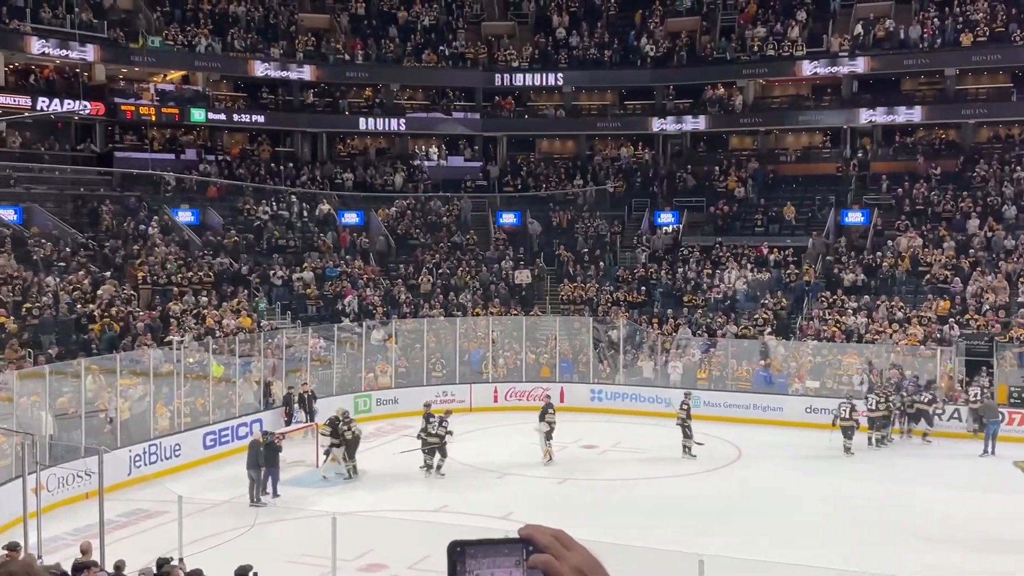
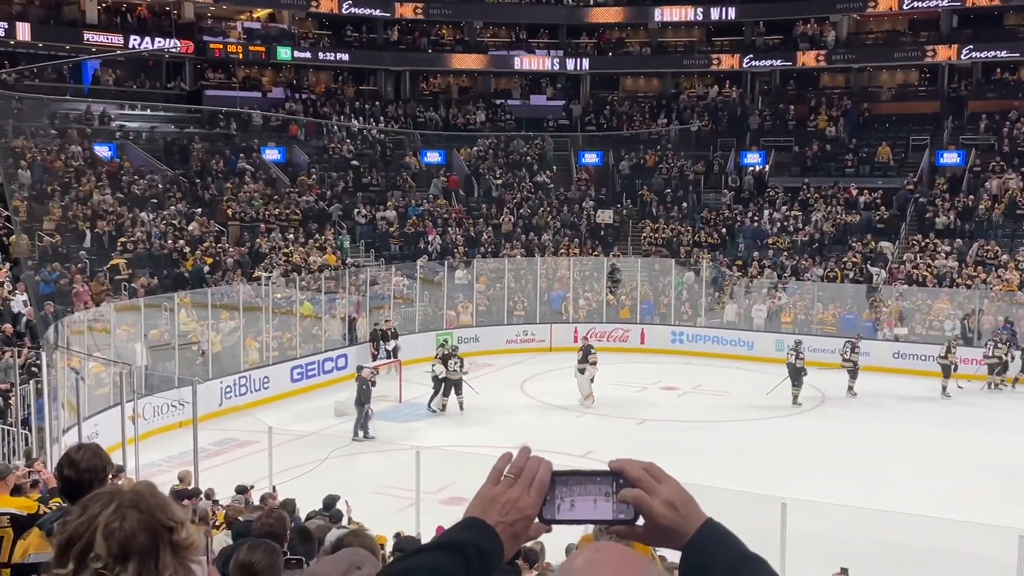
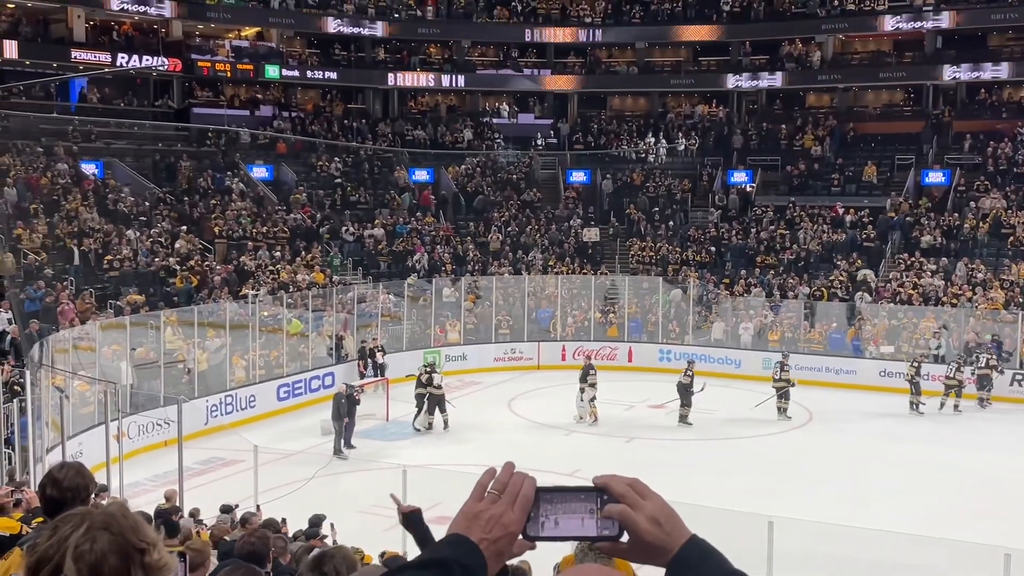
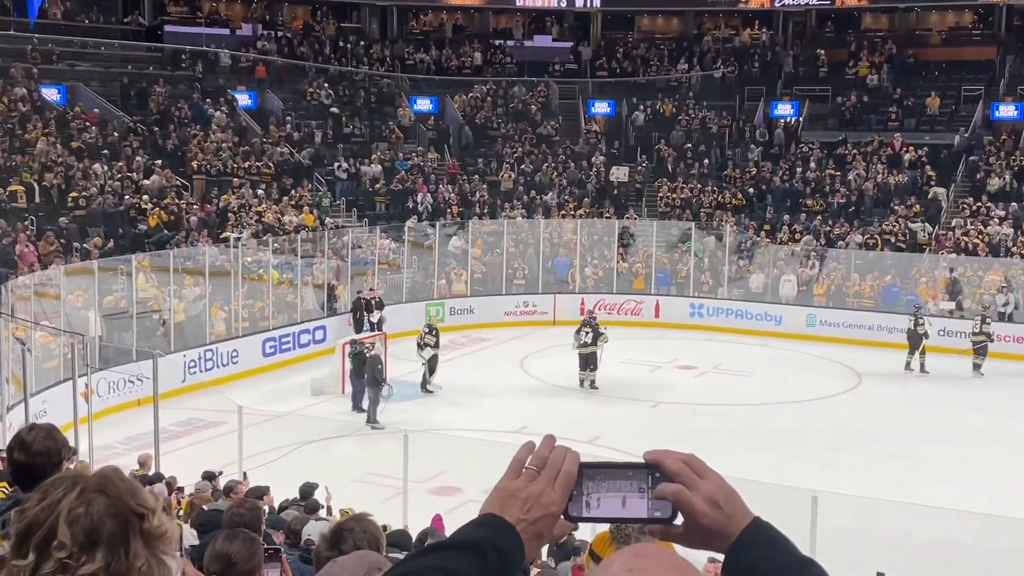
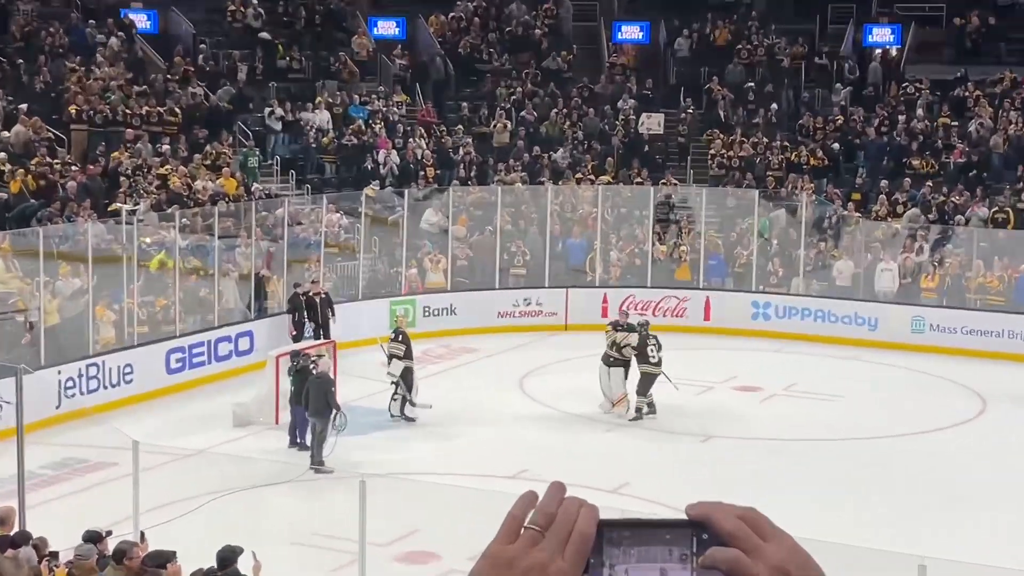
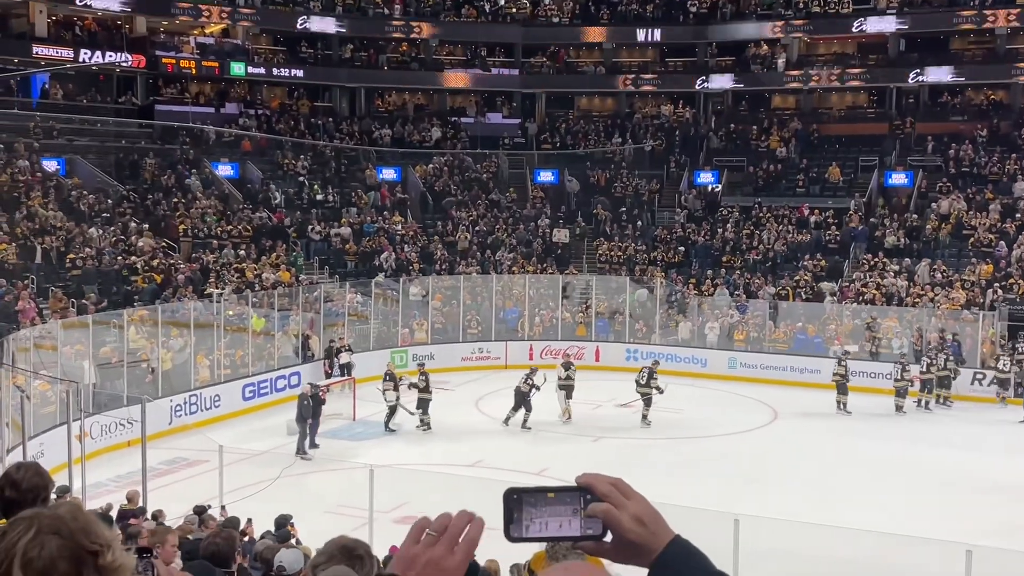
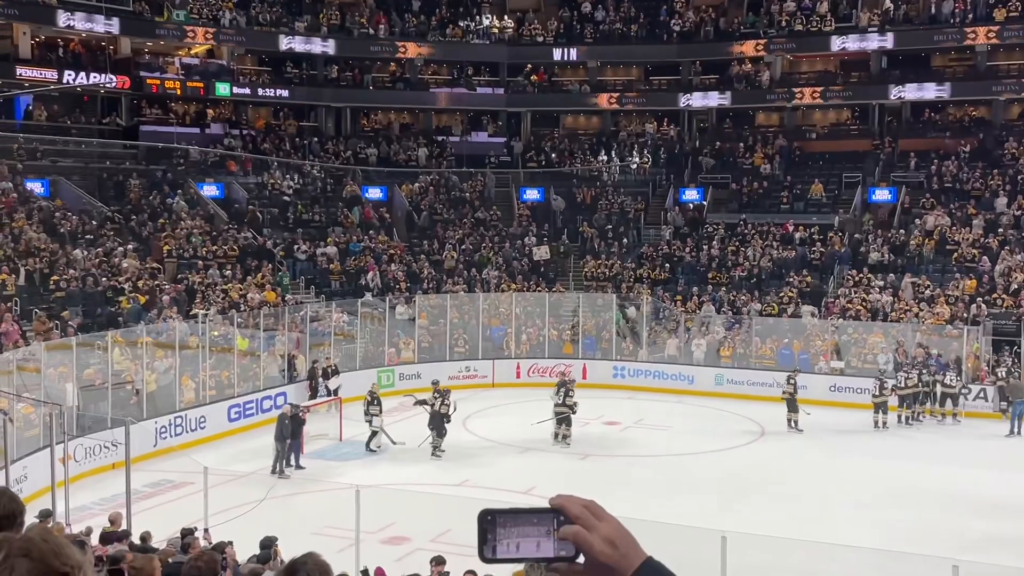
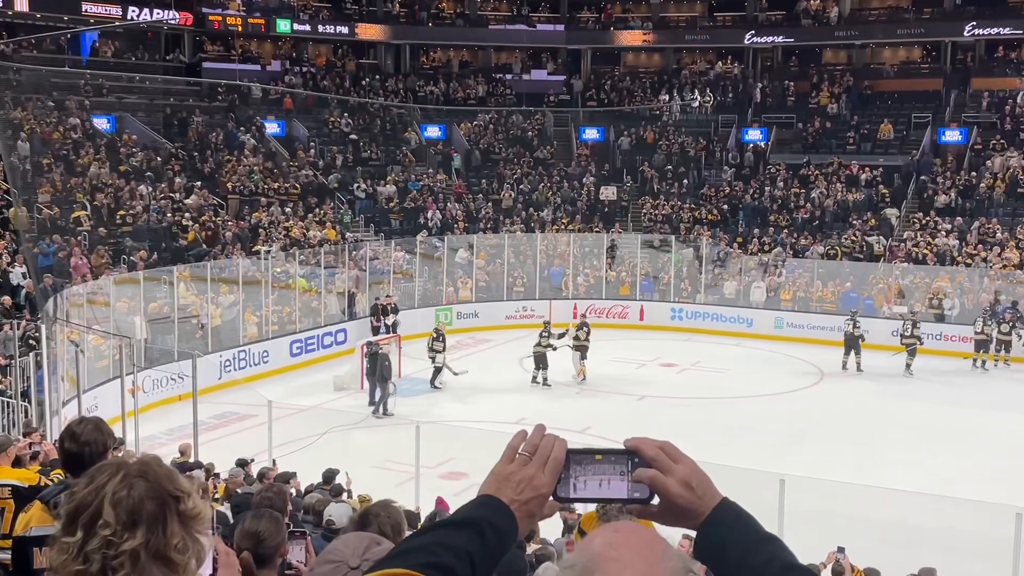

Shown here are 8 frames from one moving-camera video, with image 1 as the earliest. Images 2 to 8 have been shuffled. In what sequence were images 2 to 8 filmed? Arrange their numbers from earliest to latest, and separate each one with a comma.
7, 6, 3, 2, 8, 4, 5
